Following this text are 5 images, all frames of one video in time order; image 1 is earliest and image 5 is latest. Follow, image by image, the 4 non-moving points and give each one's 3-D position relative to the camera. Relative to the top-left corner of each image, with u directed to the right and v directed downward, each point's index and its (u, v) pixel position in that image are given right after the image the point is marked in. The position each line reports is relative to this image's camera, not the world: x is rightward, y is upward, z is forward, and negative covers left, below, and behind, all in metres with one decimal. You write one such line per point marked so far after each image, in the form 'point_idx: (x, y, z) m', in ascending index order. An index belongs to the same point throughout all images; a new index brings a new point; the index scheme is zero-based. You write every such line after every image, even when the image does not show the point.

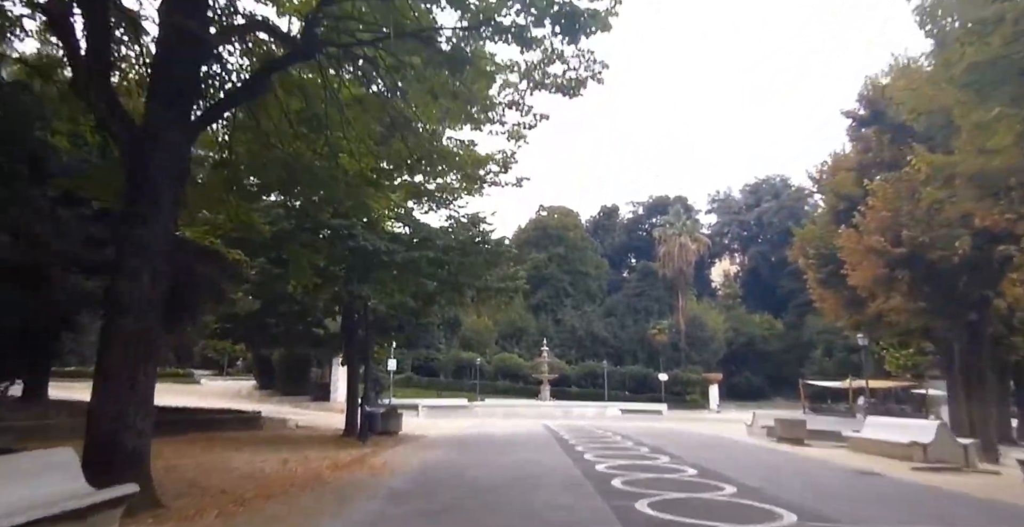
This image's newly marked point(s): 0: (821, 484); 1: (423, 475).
0: (+5.9, -4.2, +13.9) m
1: (-1.5, -3.5, +11.9) m
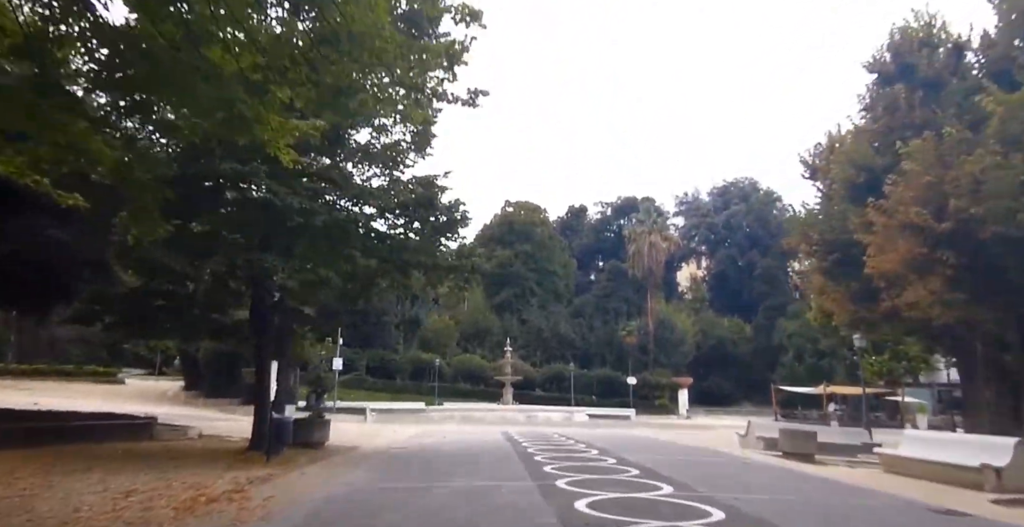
0: (+5.2, -3.7, +10.4) m
1: (-2.1, -2.8, +8.0) m
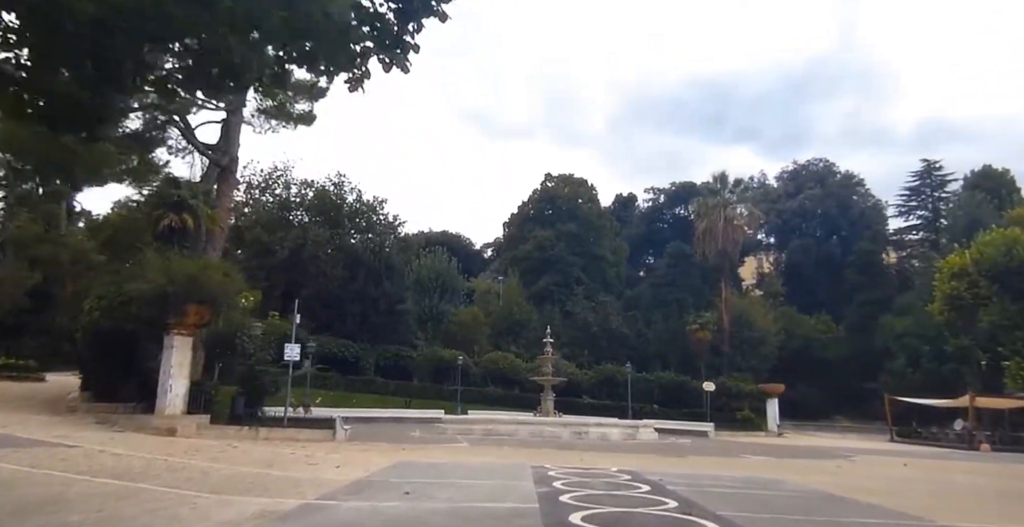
0: (+5.1, -1.5, -2.1) m
1: (-2.3, -0.6, -4.0) m
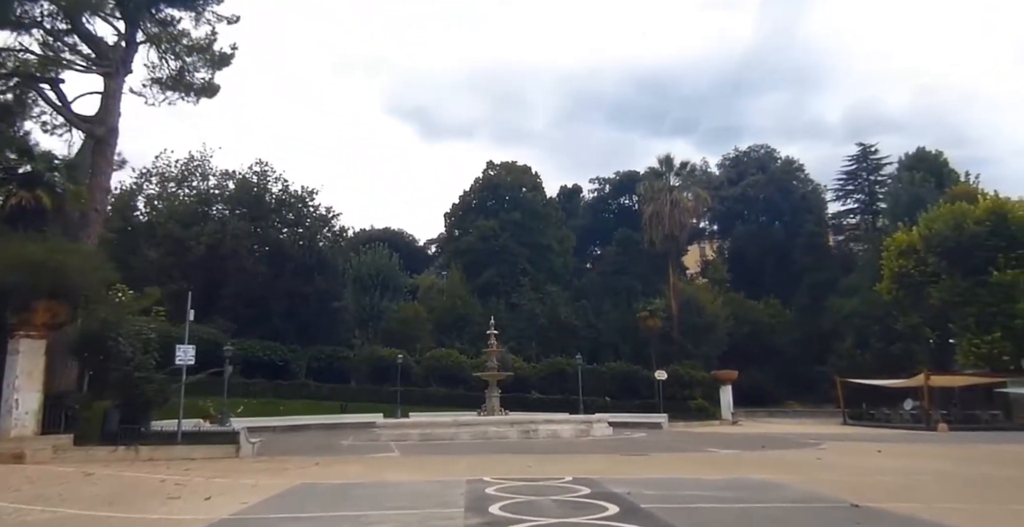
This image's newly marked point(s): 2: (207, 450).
0: (+5.1, -0.8, -4.7) m
1: (-2.2, -0.2, -7.2) m
2: (-7.7, -4.6, +18.3) m
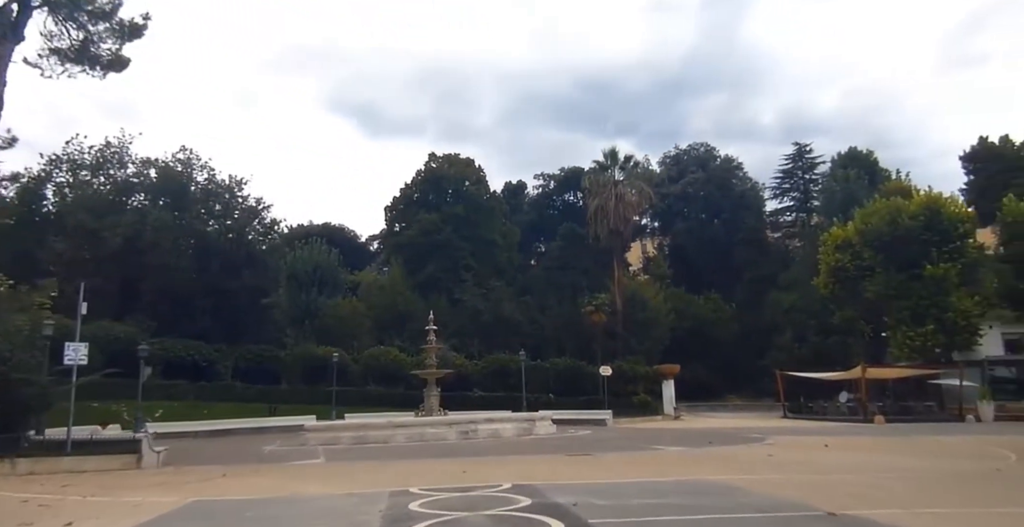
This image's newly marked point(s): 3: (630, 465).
0: (+5.4, -0.6, -5.7) m
1: (-1.7, +0.1, -8.8) m
2: (-9.1, -4.3, +16.3) m
3: (+3.0, -5.0, +18.3) m
